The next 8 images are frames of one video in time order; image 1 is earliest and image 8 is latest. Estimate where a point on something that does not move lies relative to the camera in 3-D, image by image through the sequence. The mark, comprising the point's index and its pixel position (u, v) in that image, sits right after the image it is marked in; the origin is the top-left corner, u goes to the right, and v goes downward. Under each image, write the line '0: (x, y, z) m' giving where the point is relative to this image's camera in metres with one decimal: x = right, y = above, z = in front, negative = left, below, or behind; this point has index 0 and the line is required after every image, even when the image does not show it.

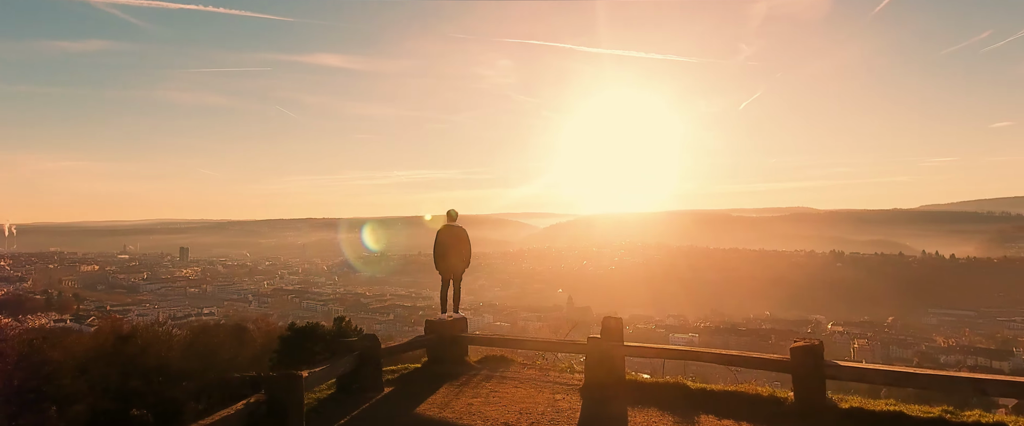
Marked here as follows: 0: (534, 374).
0: (+0.3, -1.6, +6.6) m
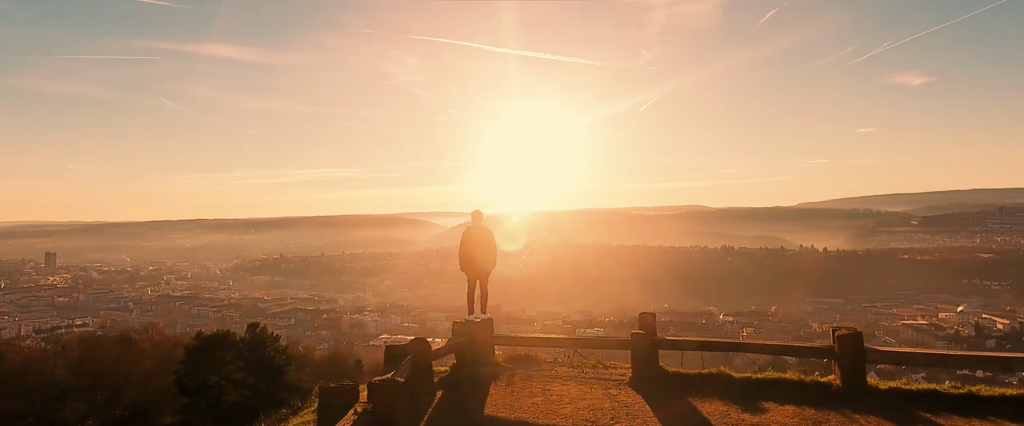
0: (+0.6, -1.6, +6.8) m
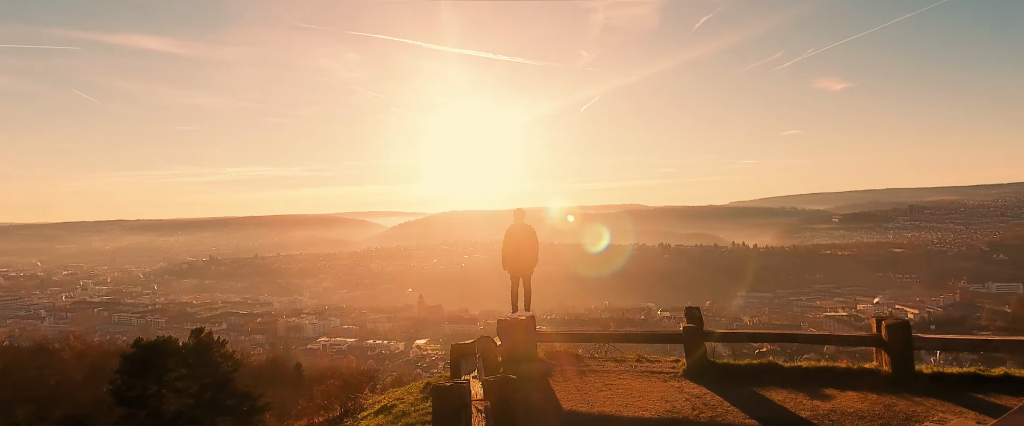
0: (+1.1, -1.6, +7.0) m
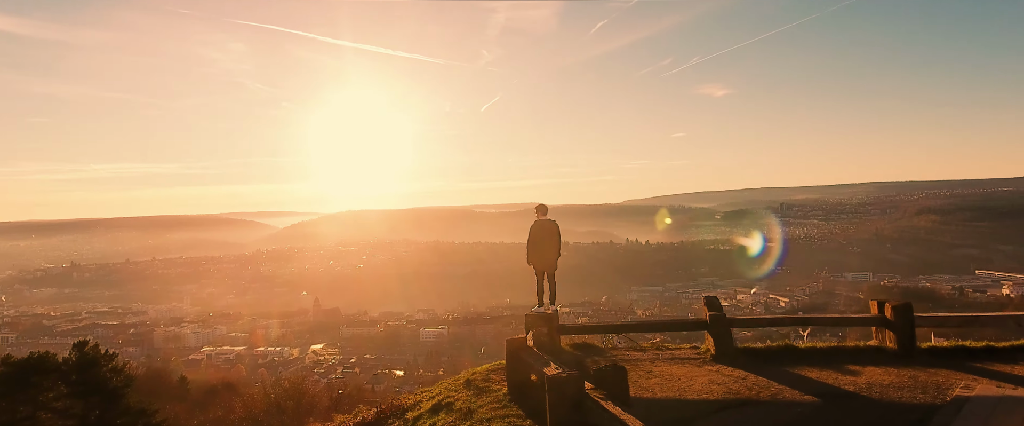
0: (+1.4, -1.5, +7.3) m
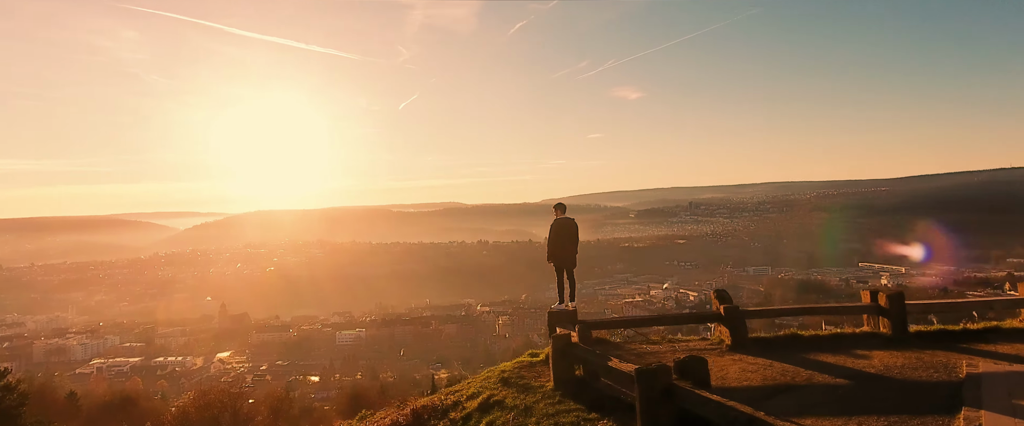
0: (+1.6, -1.5, +7.5) m
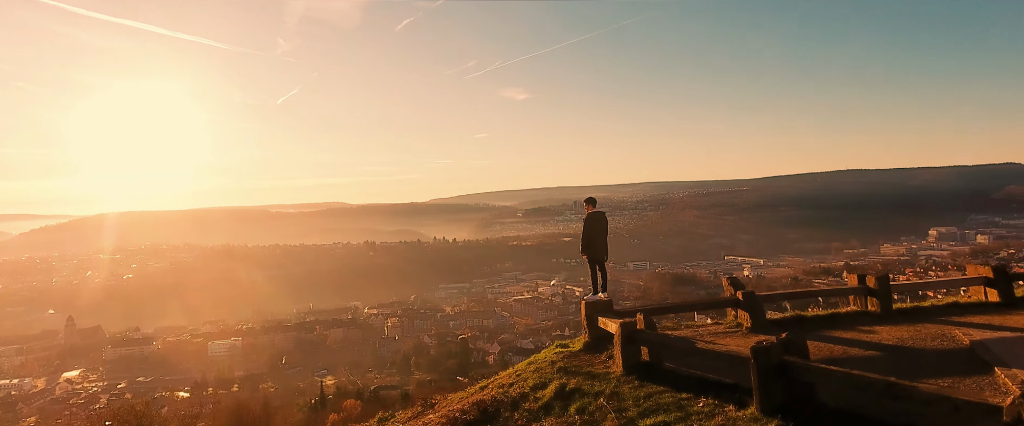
0: (+2.0, -1.4, +7.9) m
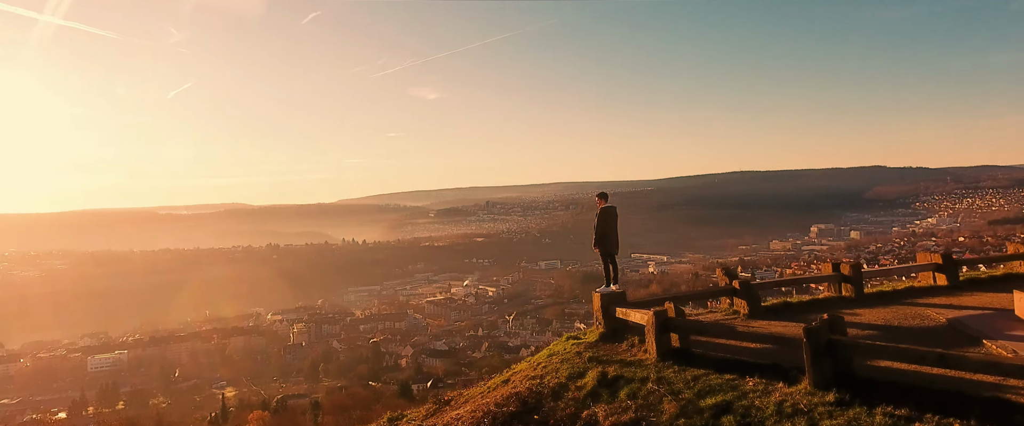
0: (+2.1, -1.3, +8.2) m
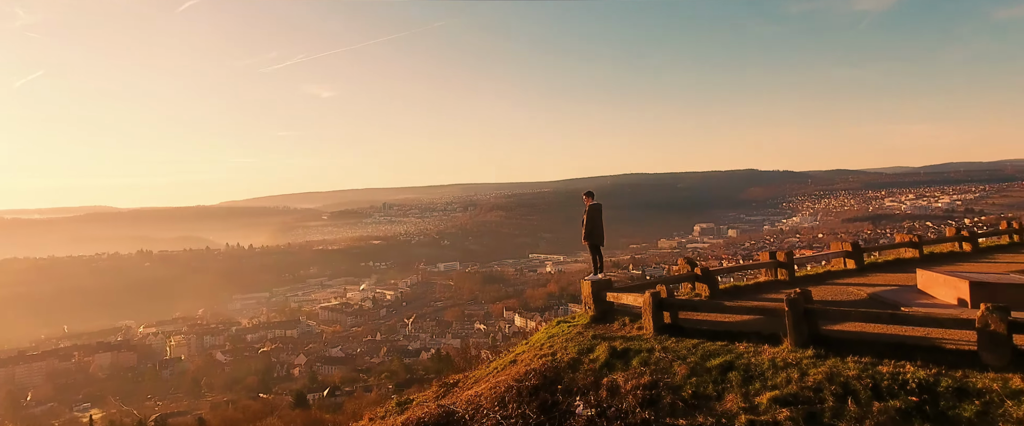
0: (+1.8, -1.0, +8.4) m
